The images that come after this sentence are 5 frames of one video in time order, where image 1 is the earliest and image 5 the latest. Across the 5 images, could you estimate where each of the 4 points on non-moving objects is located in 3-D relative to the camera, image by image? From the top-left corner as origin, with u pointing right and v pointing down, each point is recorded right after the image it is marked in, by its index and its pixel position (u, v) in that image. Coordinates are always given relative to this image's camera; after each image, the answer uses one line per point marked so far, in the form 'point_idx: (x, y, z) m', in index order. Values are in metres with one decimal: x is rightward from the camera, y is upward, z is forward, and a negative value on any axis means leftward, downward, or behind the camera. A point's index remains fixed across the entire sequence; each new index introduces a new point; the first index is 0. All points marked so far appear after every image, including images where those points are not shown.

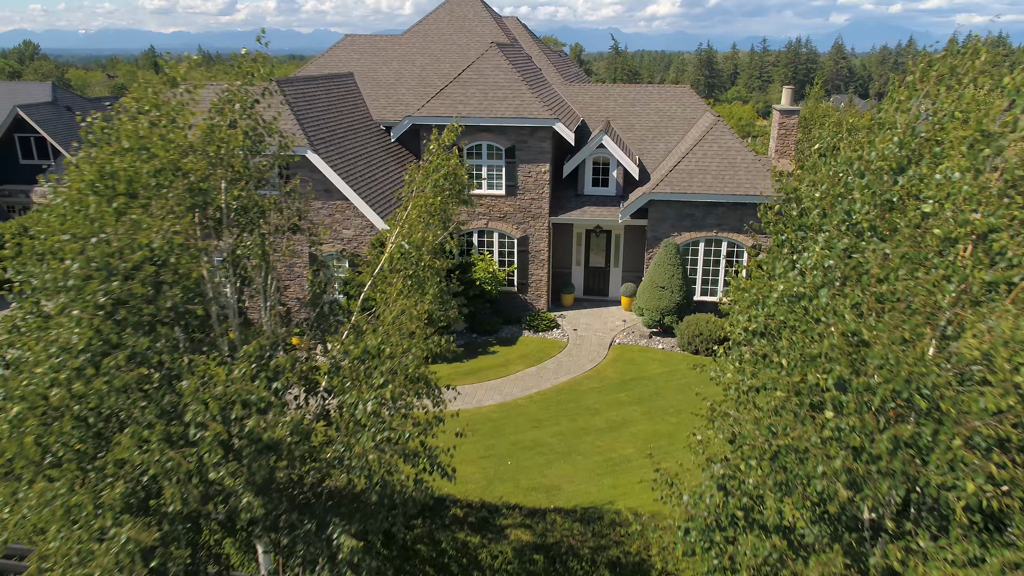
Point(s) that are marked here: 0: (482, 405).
0: (-0.8, -3.1, +18.8) m
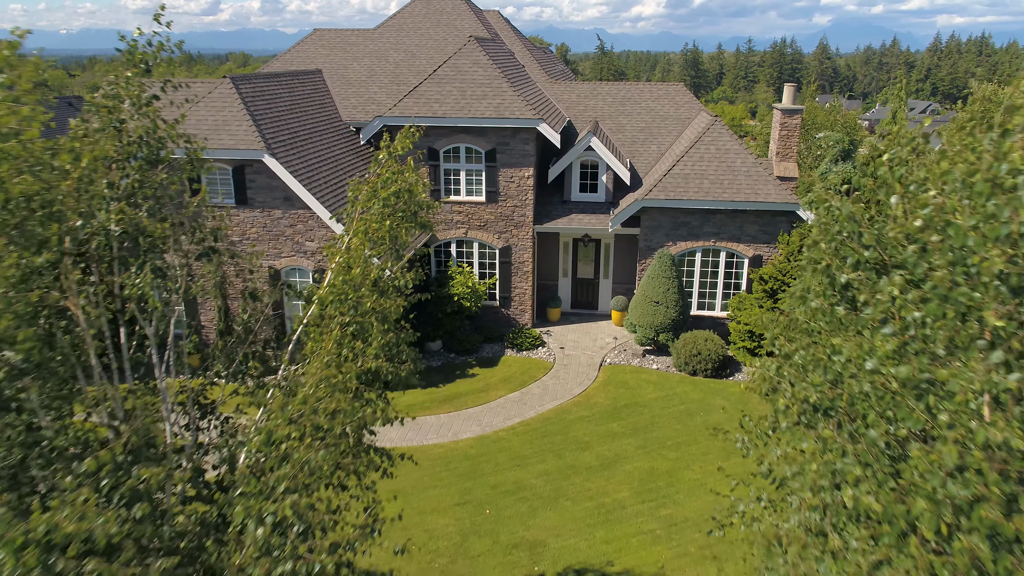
0: (-1.3, -3.6, +16.9) m
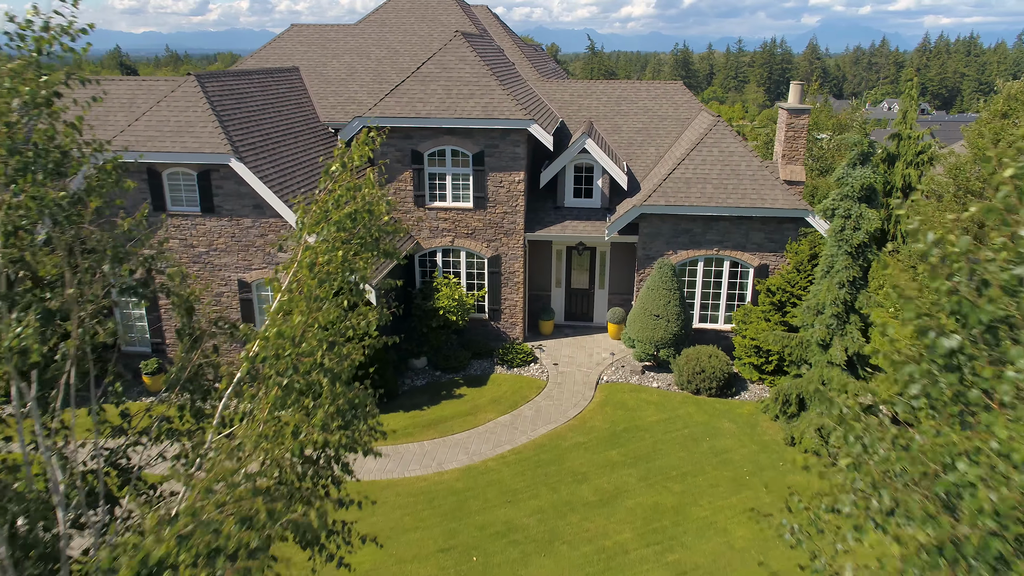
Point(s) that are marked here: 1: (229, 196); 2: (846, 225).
0: (-1.5, -4.0, +15.4) m
1: (-7.1, +2.3, +17.8) m
2: (+7.2, +1.4, +15.2) m
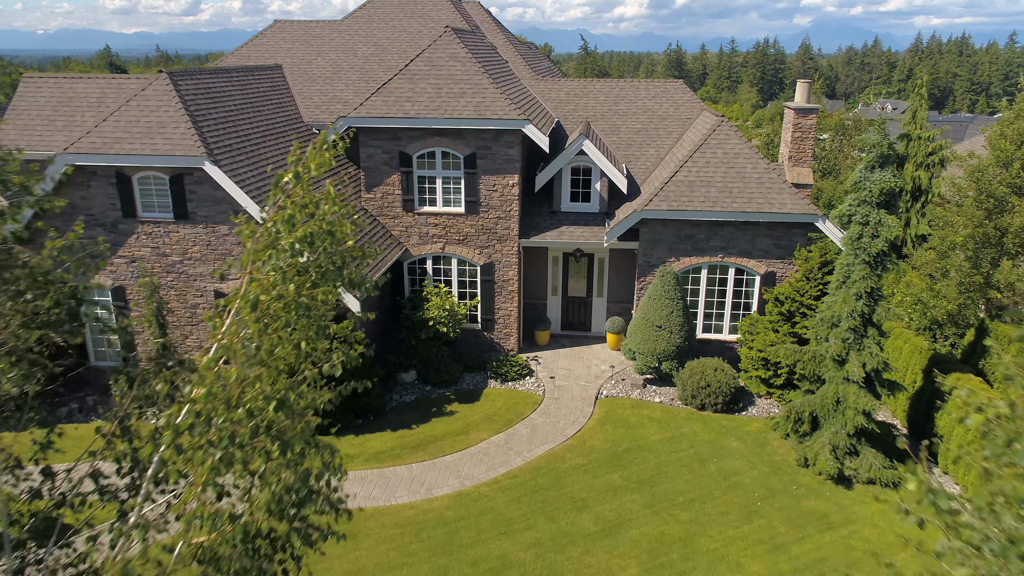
0: (-1.6, -4.2, +14.3) m
1: (-7.3, +2.0, +16.7) m
2: (+7.1, +1.1, +14.2) m
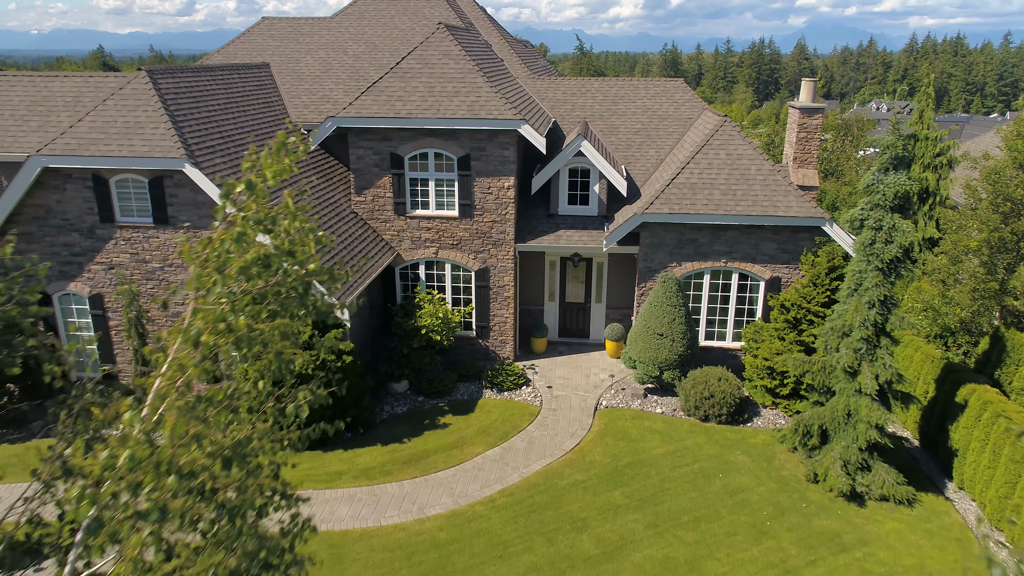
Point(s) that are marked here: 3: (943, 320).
0: (-1.7, -4.4, +13.6) m
1: (-7.4, +1.9, +15.9) m
2: (+7.0, +1.0, +13.6) m
3: (+10.3, -0.8, +16.9) m
